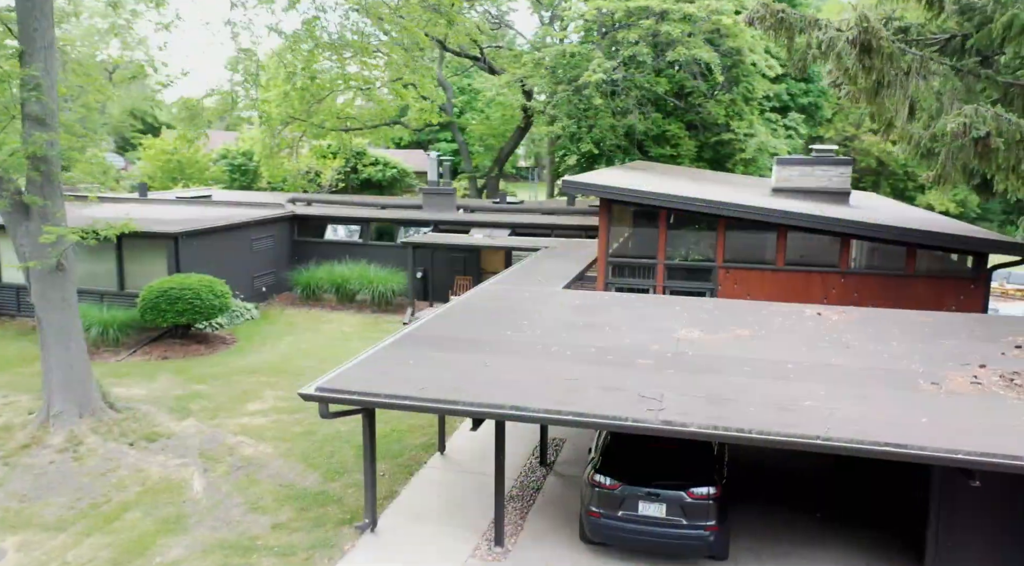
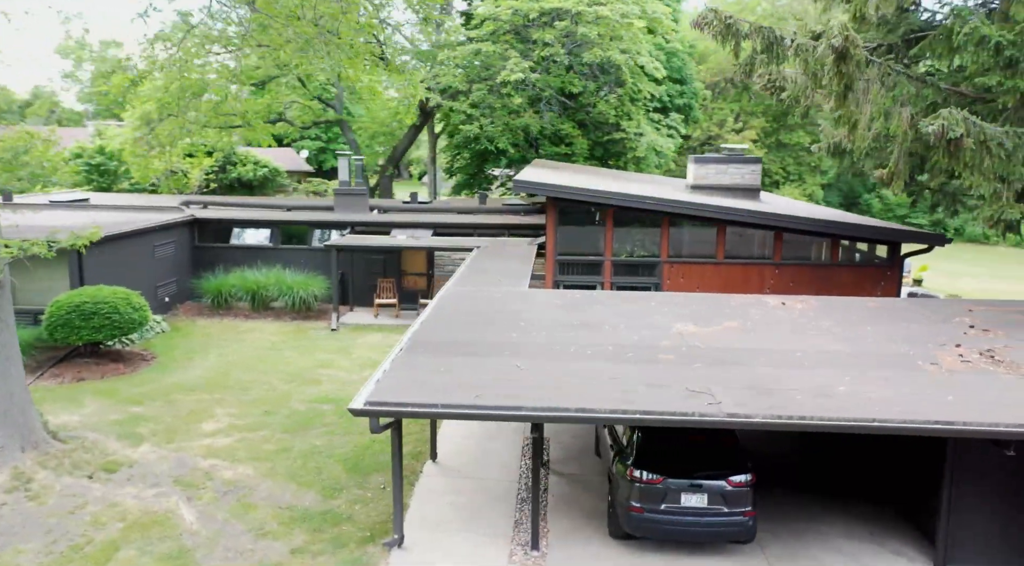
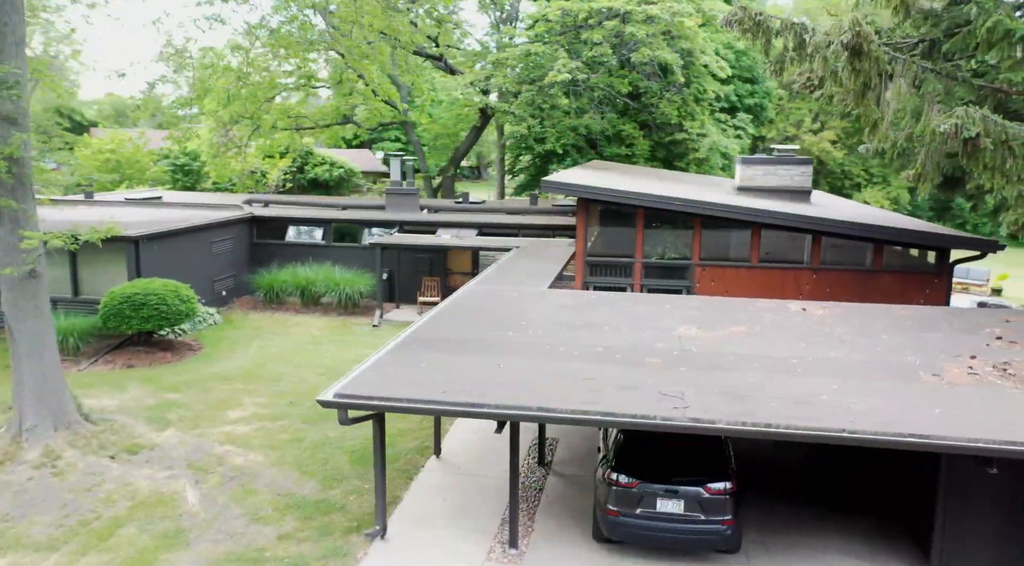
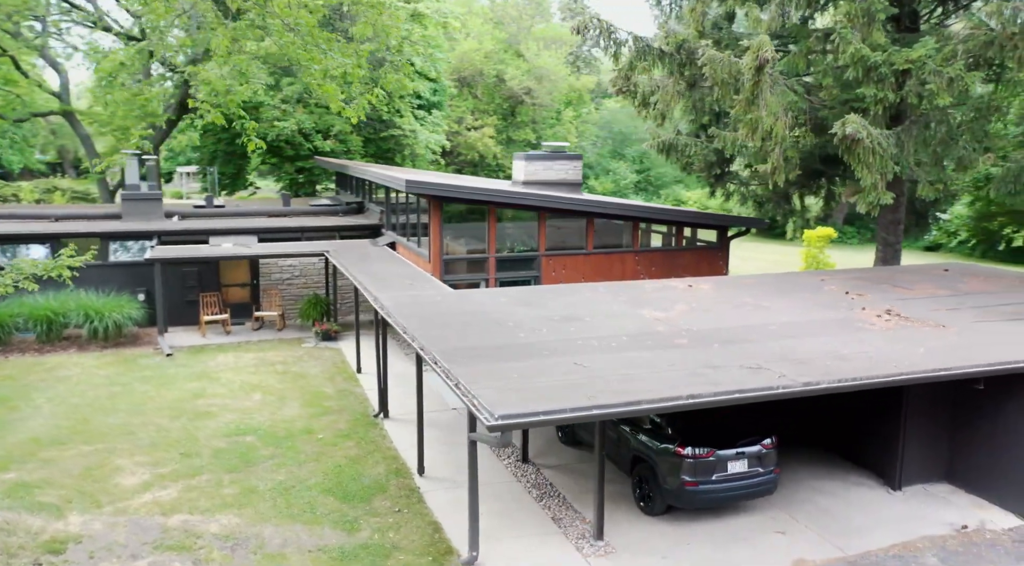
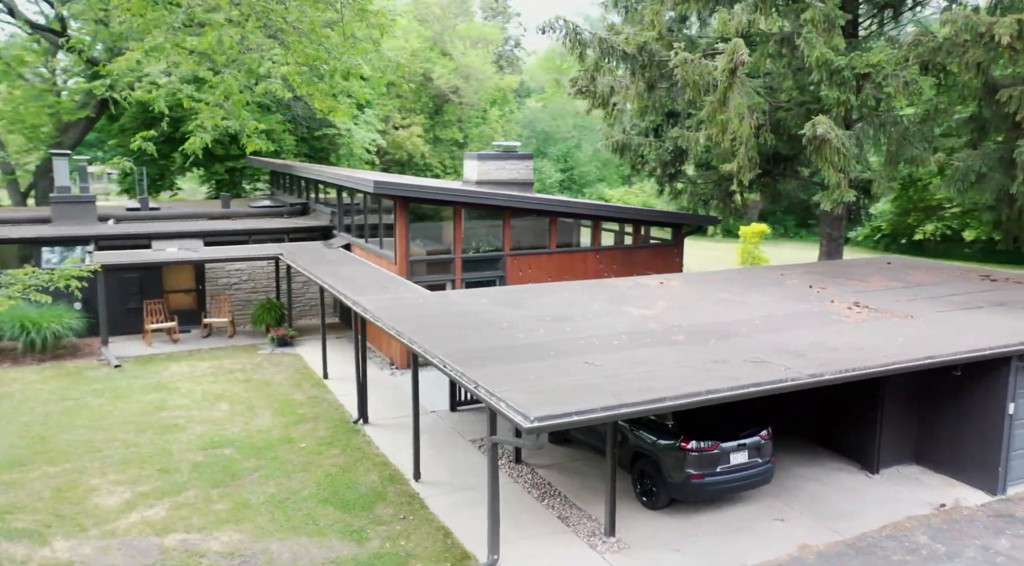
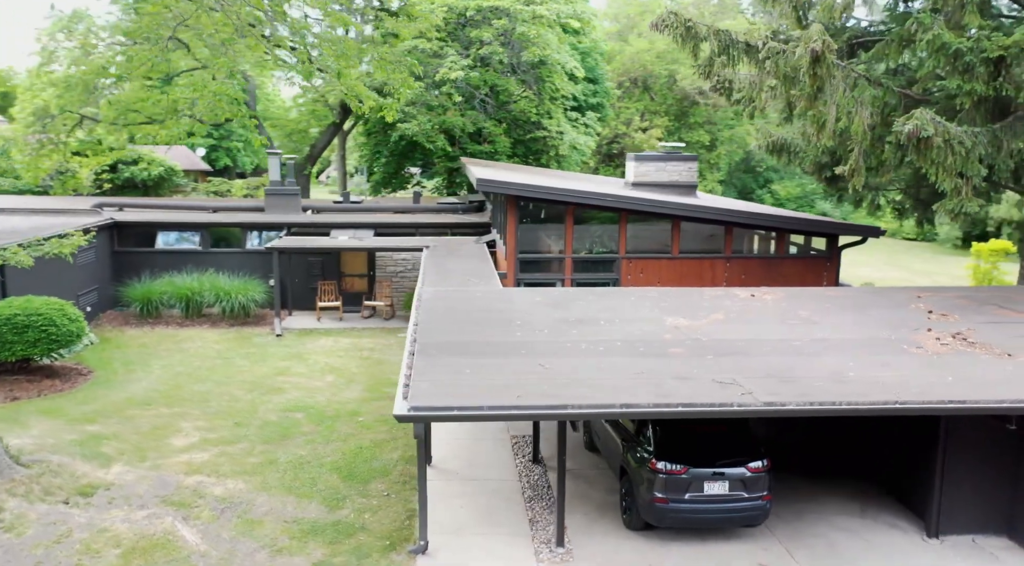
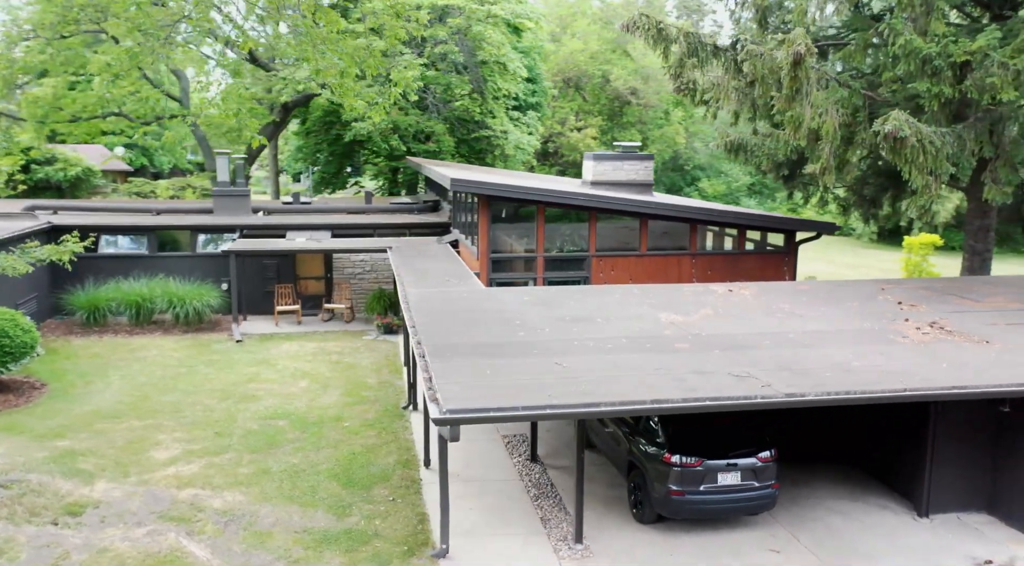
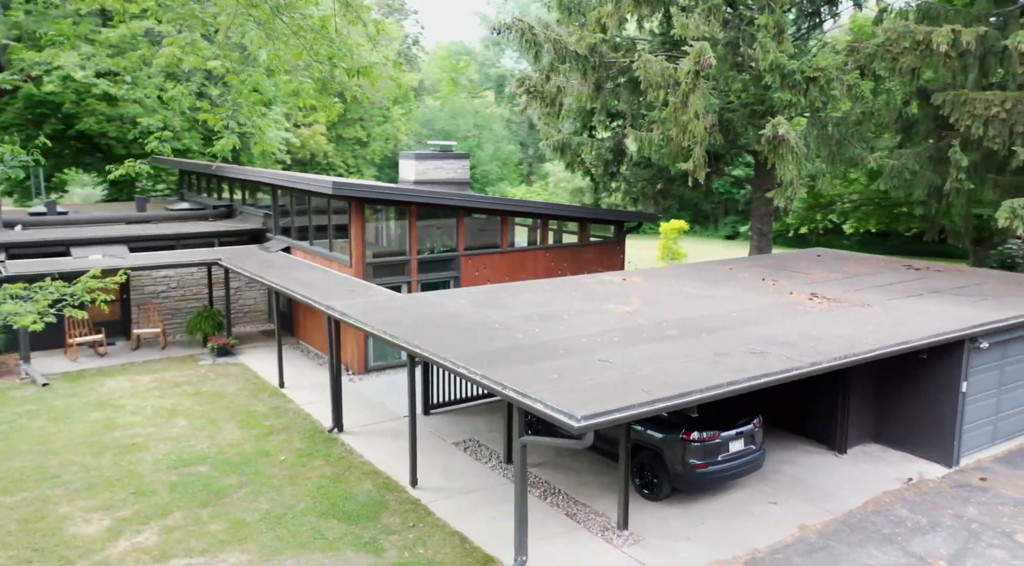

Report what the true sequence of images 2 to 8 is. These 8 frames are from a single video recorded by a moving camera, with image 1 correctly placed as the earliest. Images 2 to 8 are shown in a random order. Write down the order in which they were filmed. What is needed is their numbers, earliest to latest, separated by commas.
3, 2, 6, 7, 4, 5, 8
